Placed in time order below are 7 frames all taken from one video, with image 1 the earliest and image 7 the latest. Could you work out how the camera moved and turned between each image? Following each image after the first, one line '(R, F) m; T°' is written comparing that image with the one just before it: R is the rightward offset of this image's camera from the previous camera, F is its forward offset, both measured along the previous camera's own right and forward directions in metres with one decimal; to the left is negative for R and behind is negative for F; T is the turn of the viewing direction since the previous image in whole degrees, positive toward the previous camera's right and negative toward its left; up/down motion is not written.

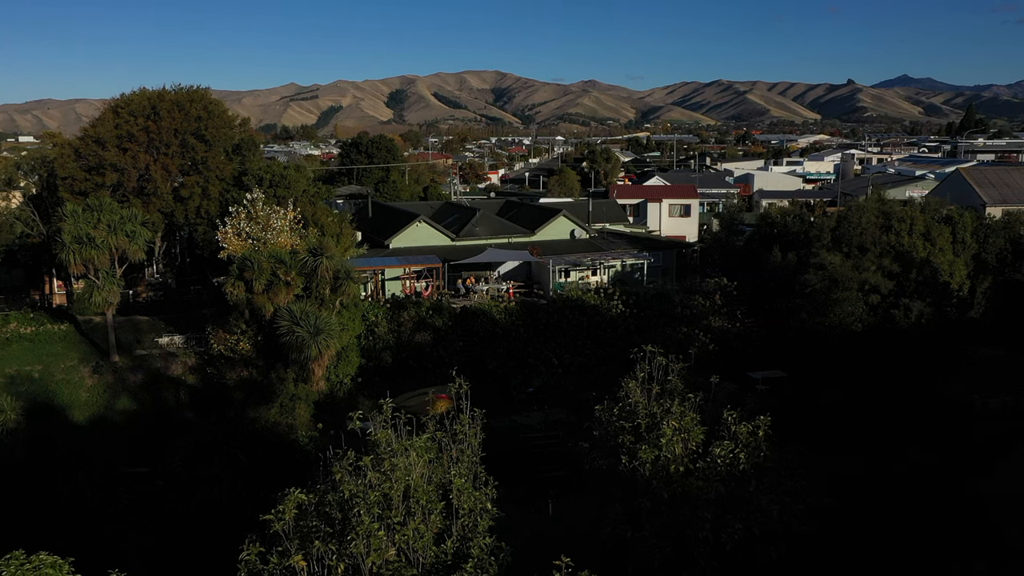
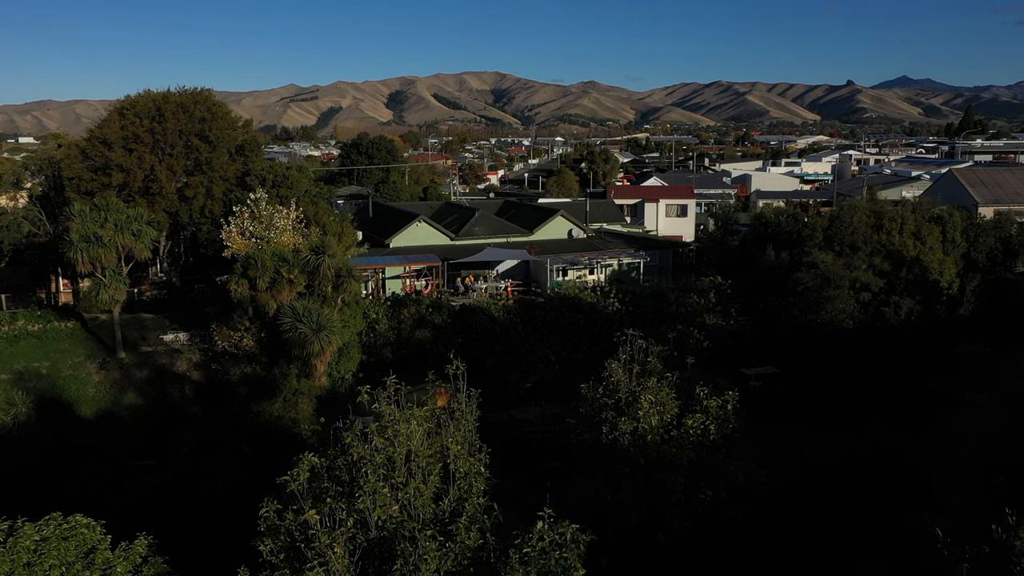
(0.0, -0.5) m; 0°
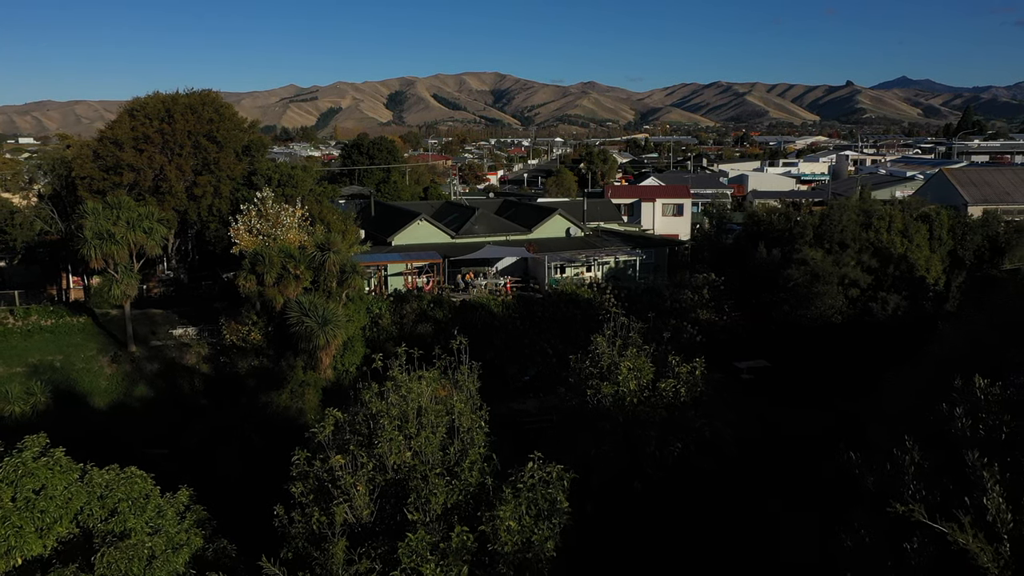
(0.0, -0.7) m; 0°
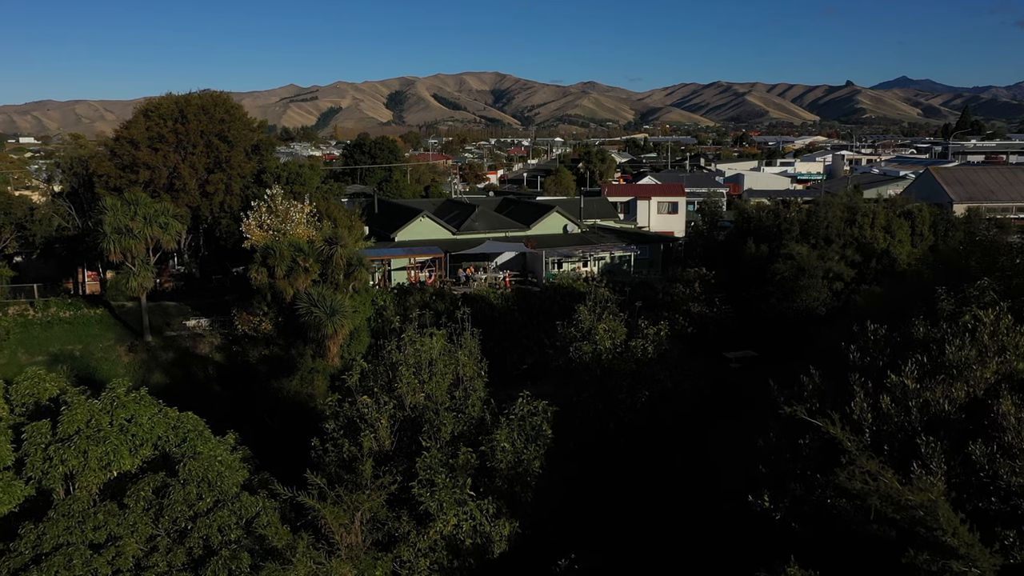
(0.0, -1.1) m; 0°
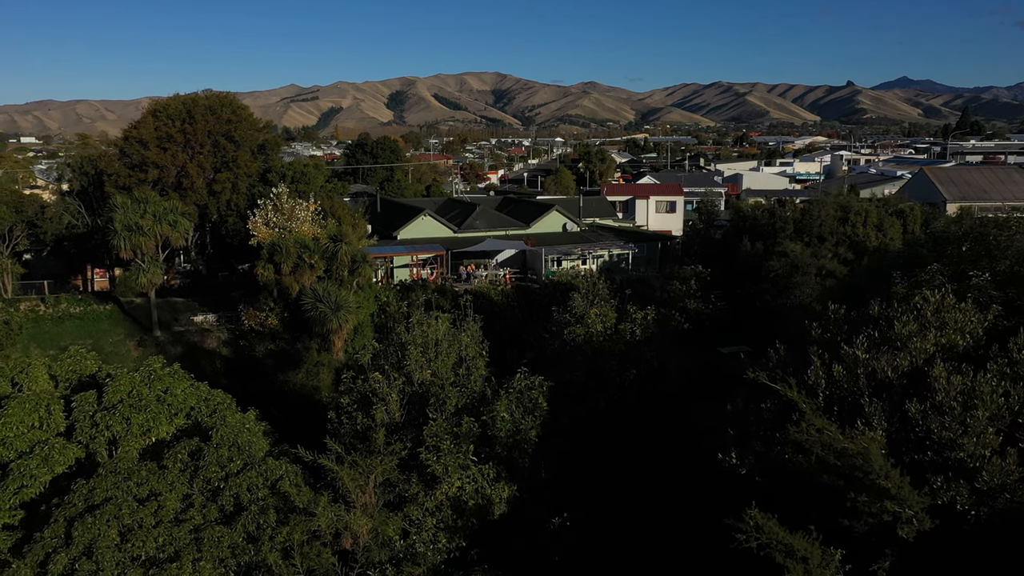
(0.0, -0.6) m; 0°
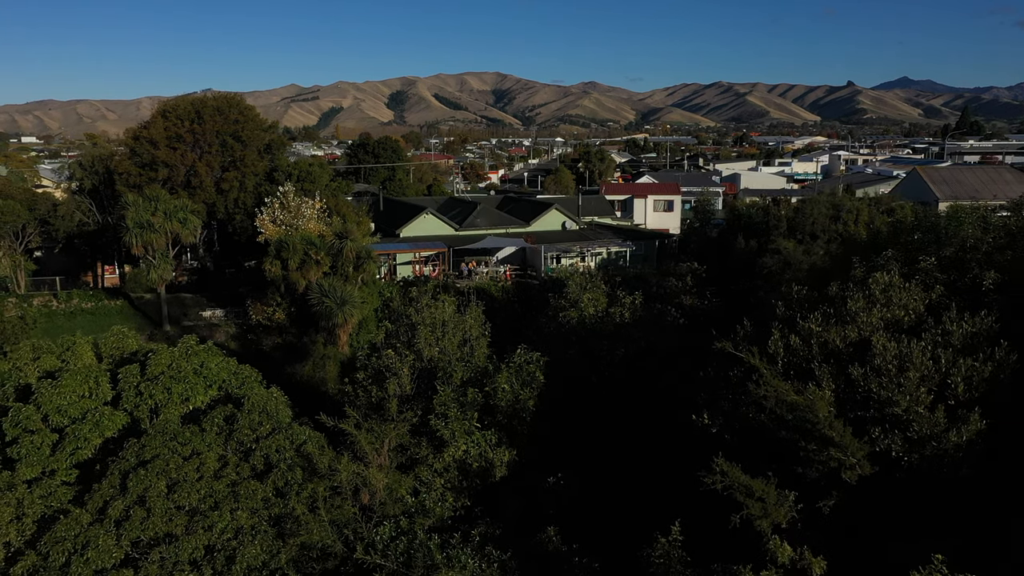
(0.0, -0.7) m; 0°
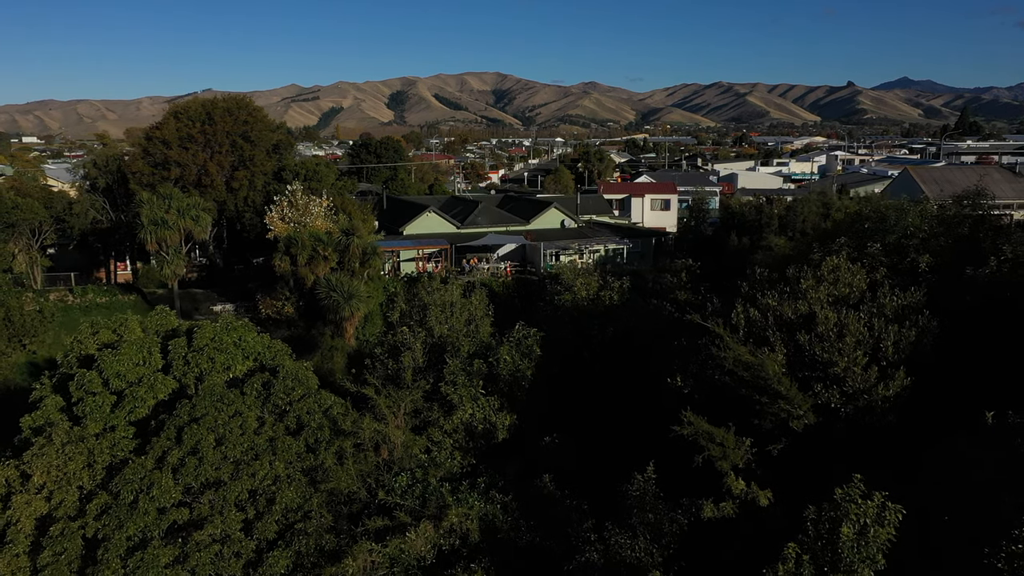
(0.0, -0.9) m; 0°
